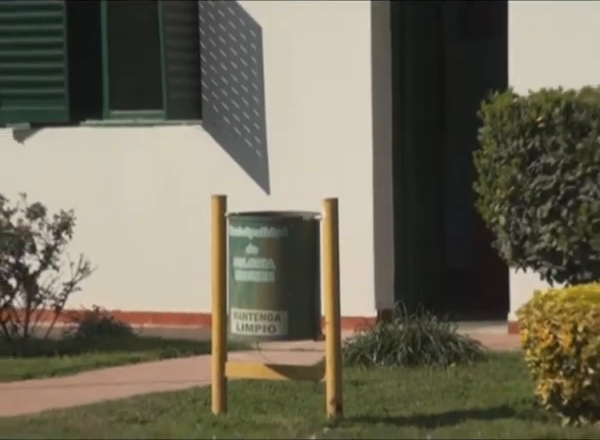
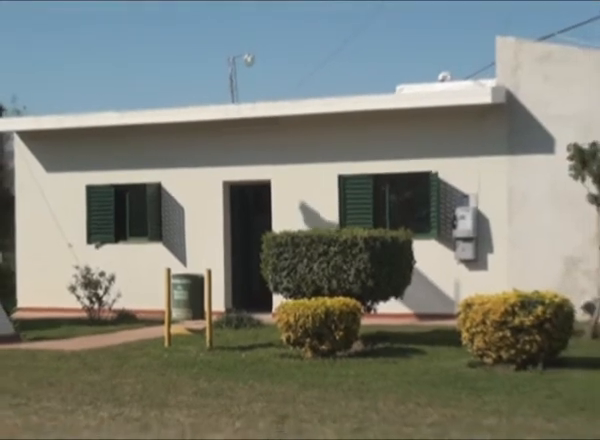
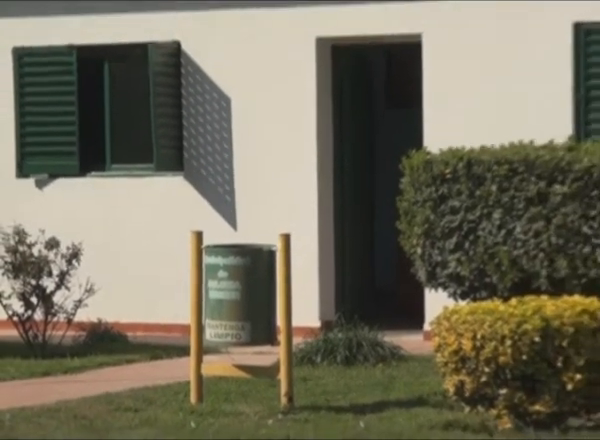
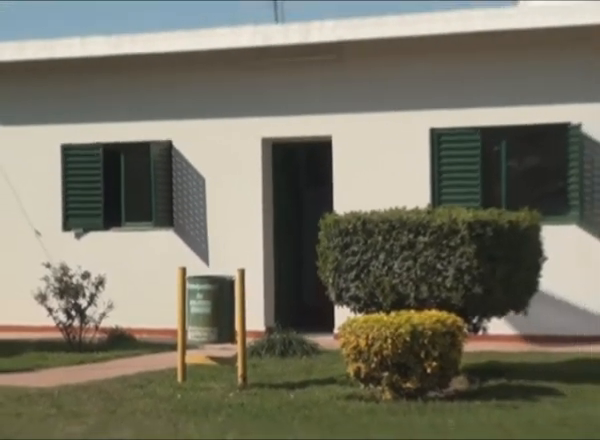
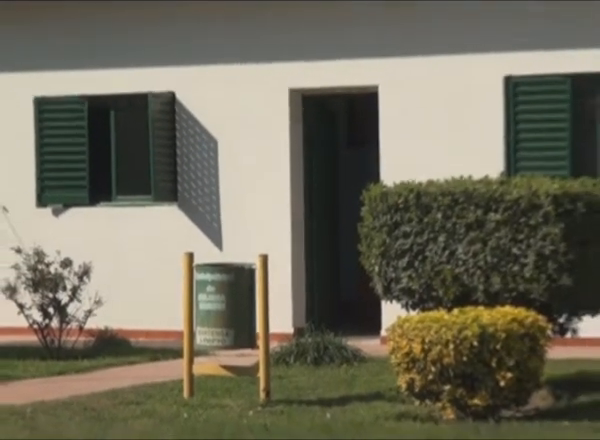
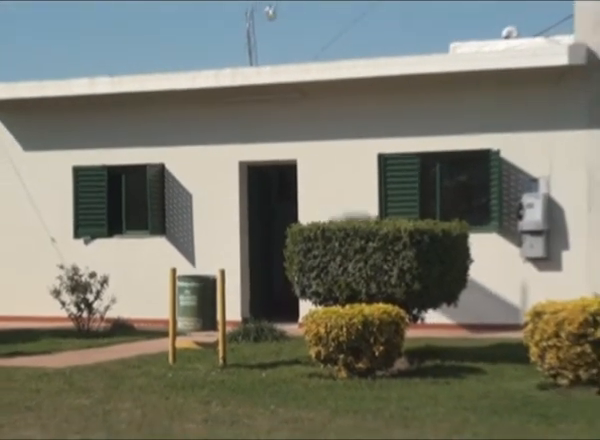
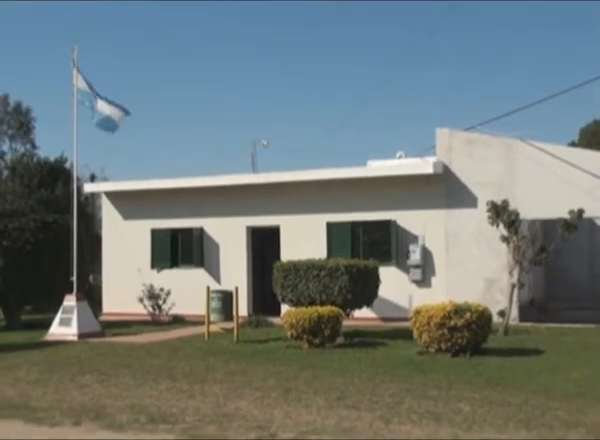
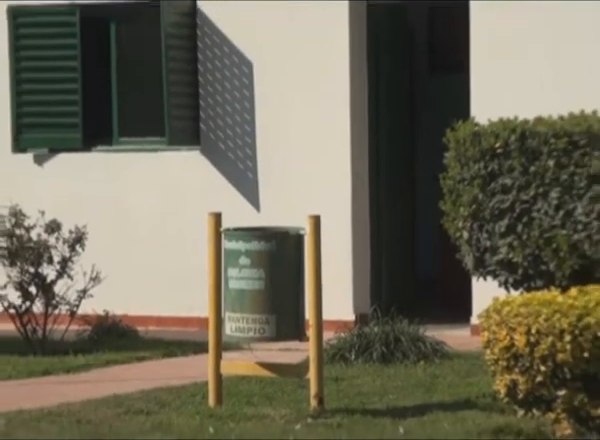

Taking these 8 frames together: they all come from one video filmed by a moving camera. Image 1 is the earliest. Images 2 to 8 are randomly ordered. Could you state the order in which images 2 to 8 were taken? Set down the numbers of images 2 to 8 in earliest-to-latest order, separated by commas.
8, 3, 5, 4, 6, 2, 7
